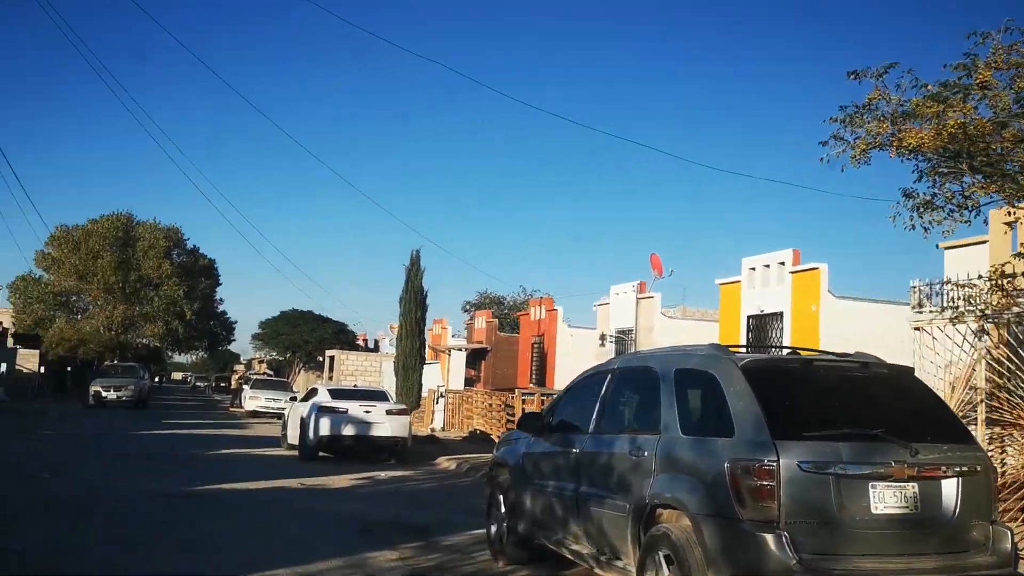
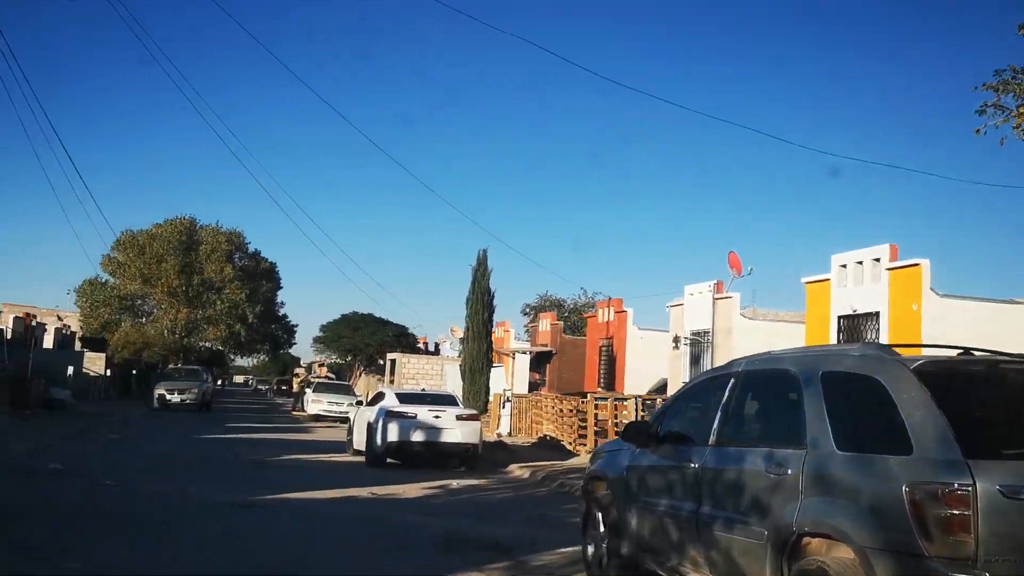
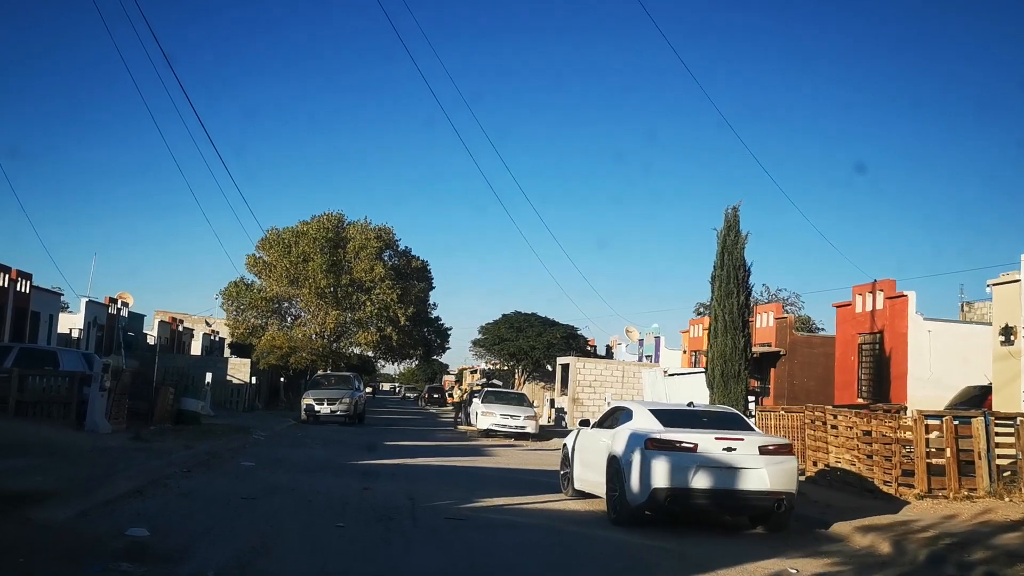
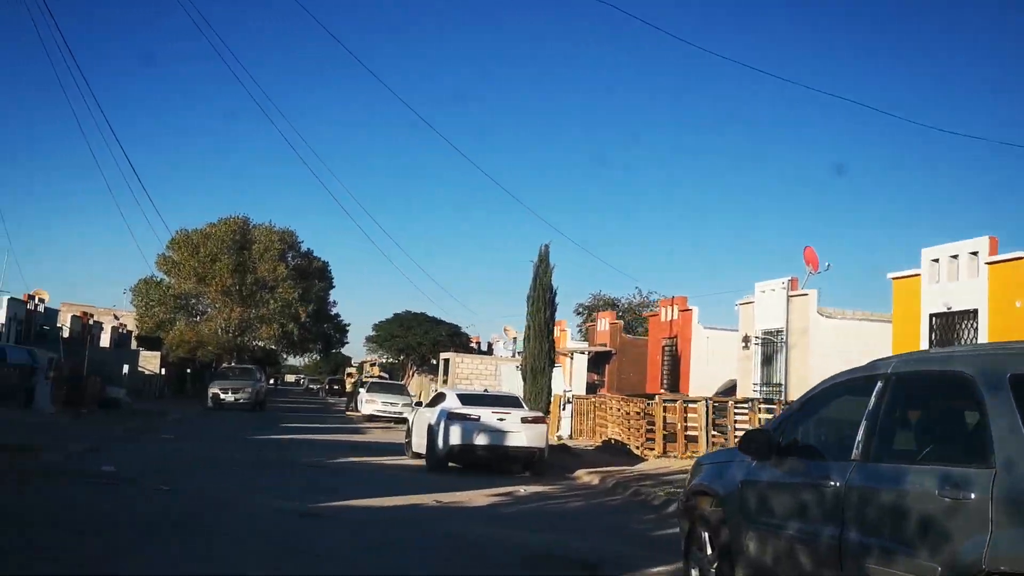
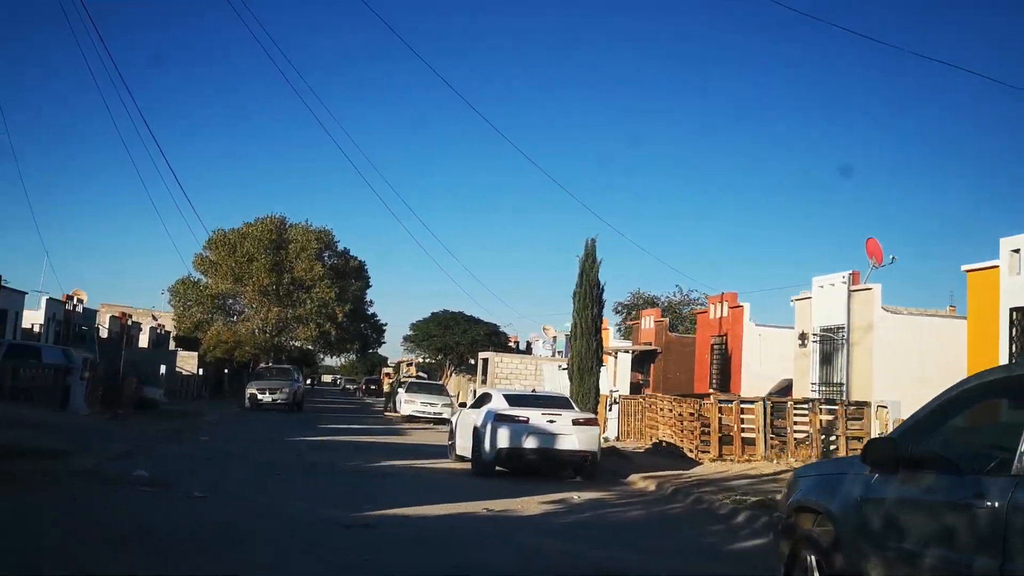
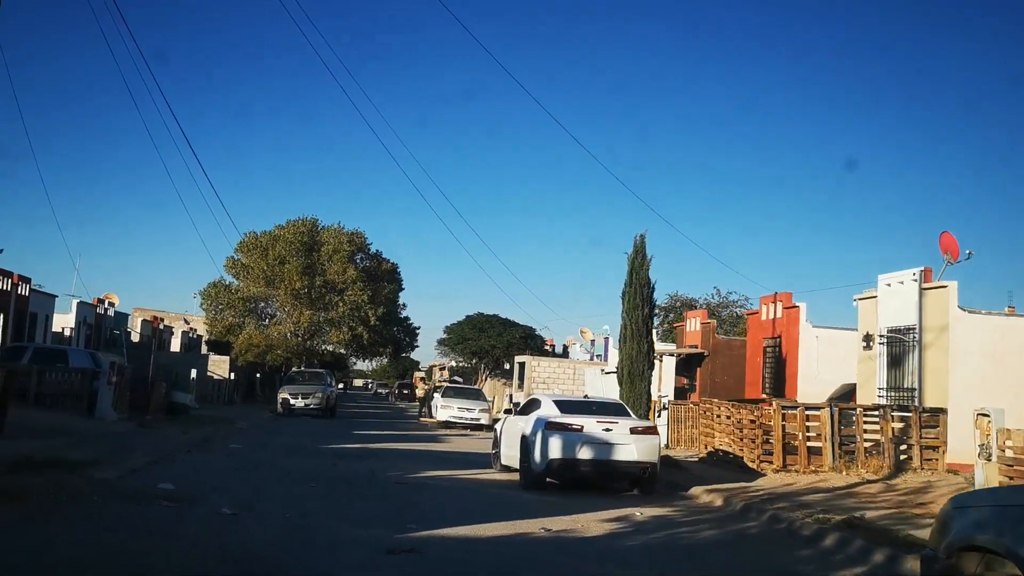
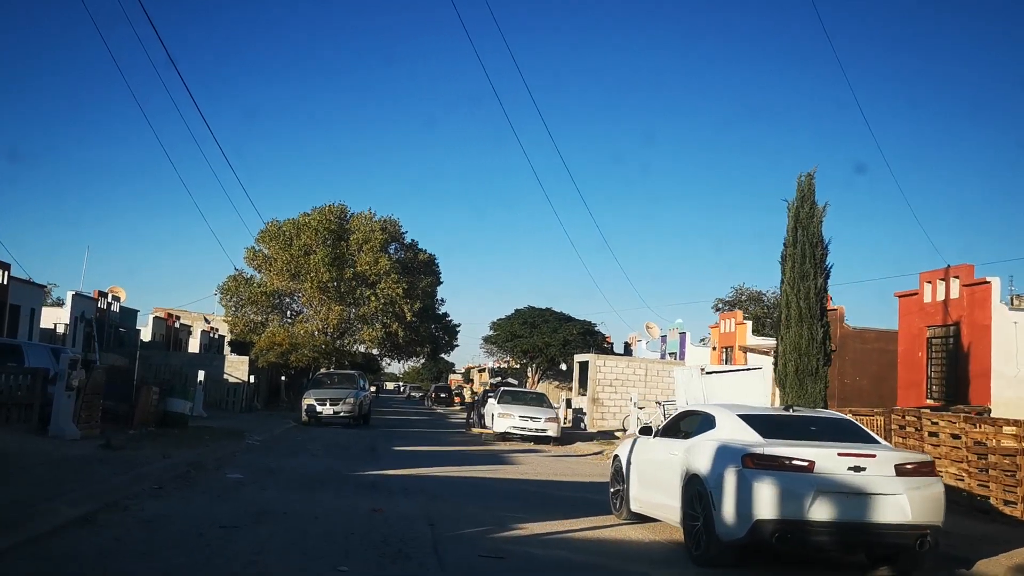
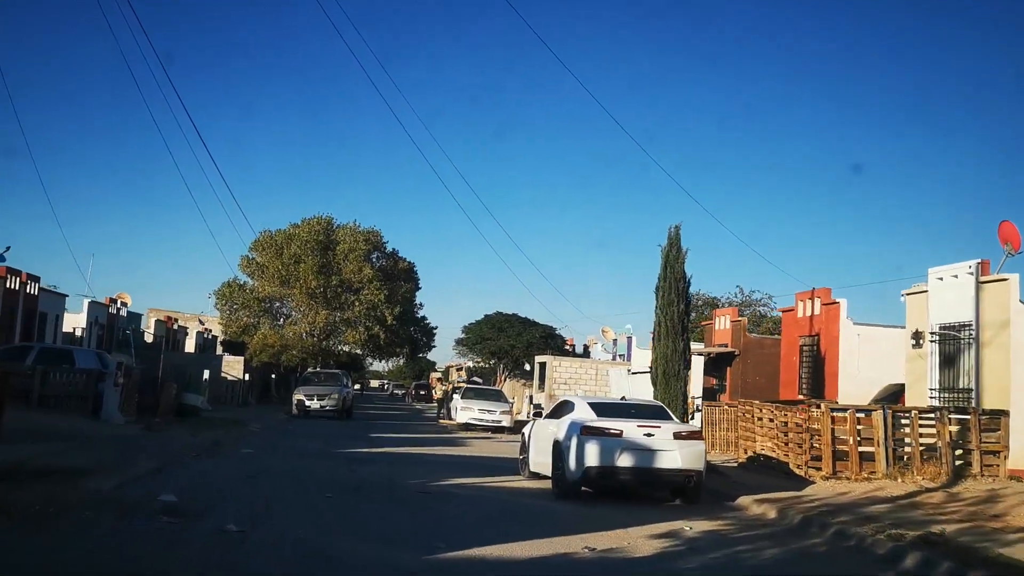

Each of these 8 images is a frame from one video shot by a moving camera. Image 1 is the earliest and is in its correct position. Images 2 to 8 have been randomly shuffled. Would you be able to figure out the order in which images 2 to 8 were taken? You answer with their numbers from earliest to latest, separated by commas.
2, 4, 5, 6, 8, 3, 7
